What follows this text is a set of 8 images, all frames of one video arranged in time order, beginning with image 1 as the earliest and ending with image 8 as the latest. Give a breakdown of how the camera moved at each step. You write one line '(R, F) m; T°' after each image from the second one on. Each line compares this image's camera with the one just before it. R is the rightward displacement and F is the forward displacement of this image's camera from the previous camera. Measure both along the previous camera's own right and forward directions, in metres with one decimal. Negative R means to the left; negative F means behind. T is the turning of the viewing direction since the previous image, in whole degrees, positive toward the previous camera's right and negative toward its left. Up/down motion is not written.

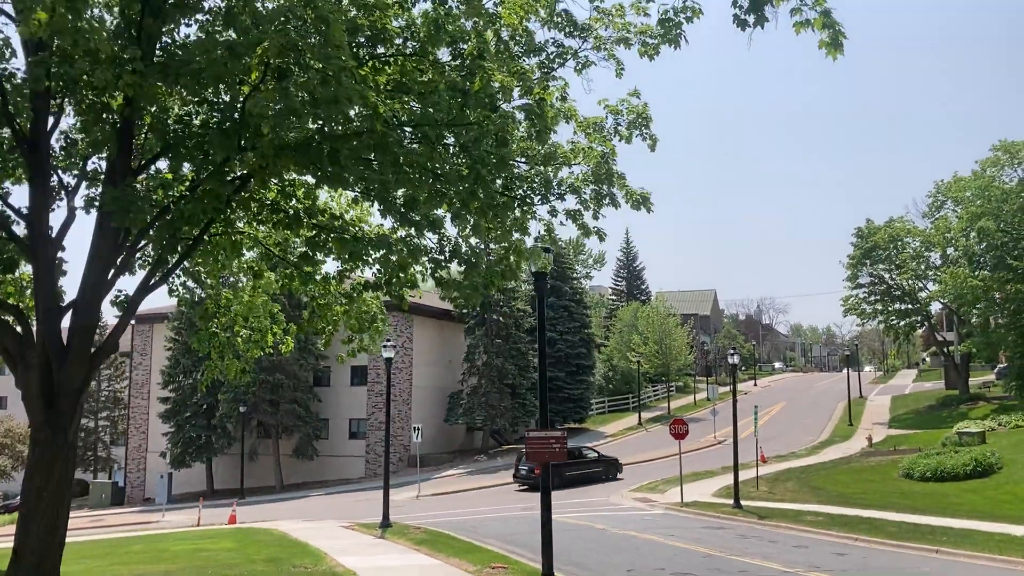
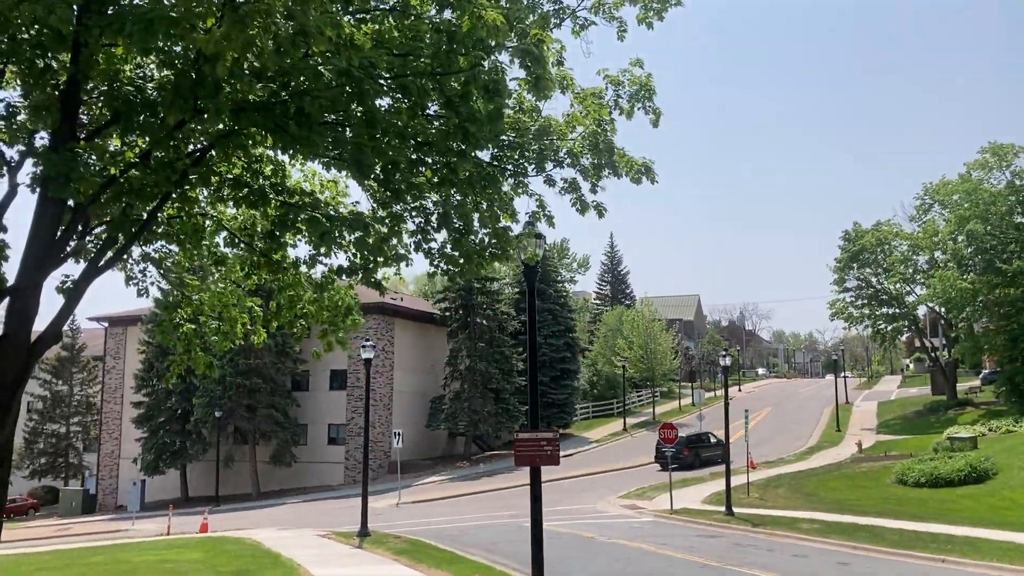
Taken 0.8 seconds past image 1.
(-0.1, +0.8) m; +1°
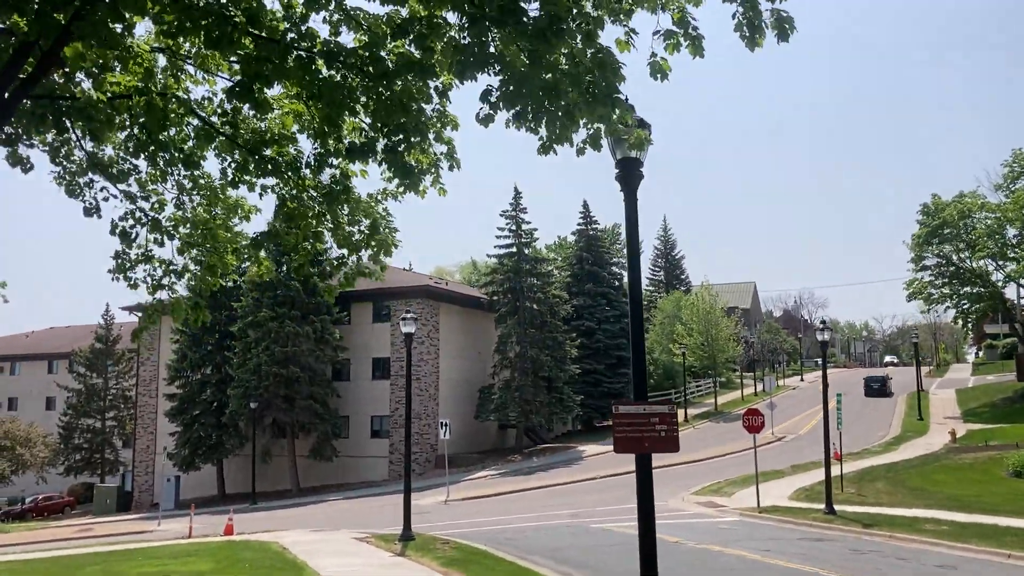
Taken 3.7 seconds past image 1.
(-0.3, +2.8) m; -3°
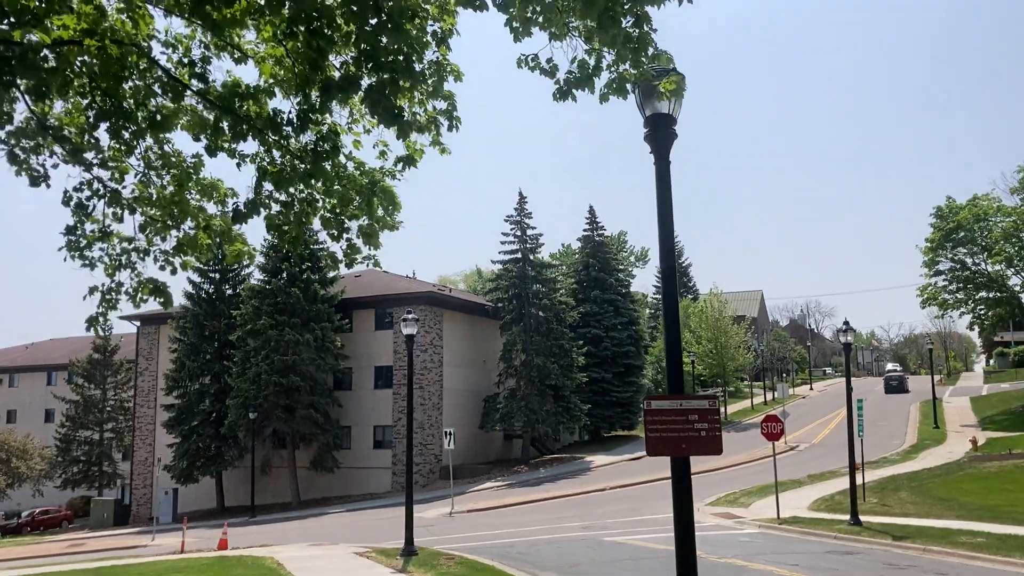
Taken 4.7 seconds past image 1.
(-0.1, +0.9) m; 0°
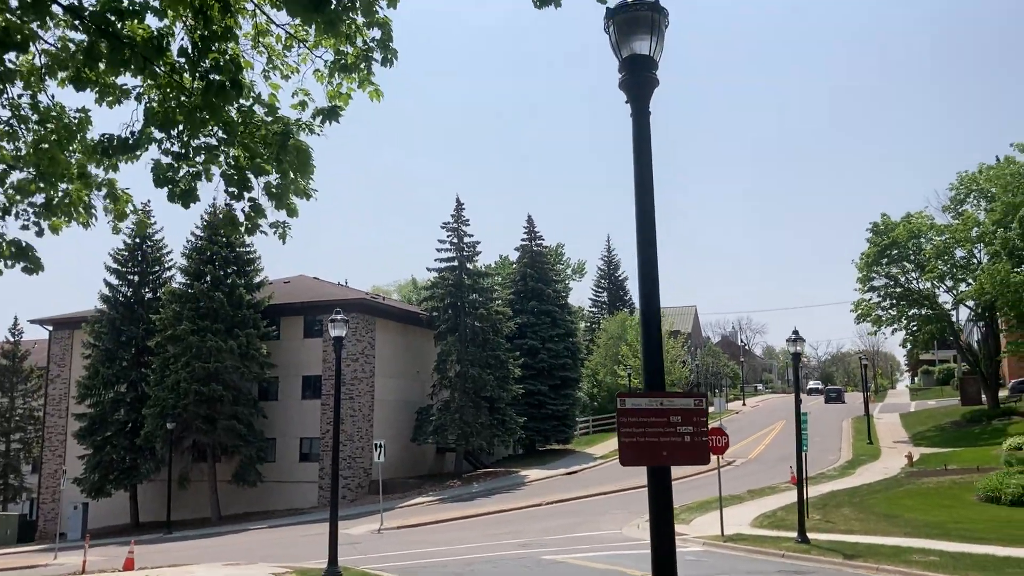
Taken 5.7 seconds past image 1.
(0.0, +1.0) m; +4°
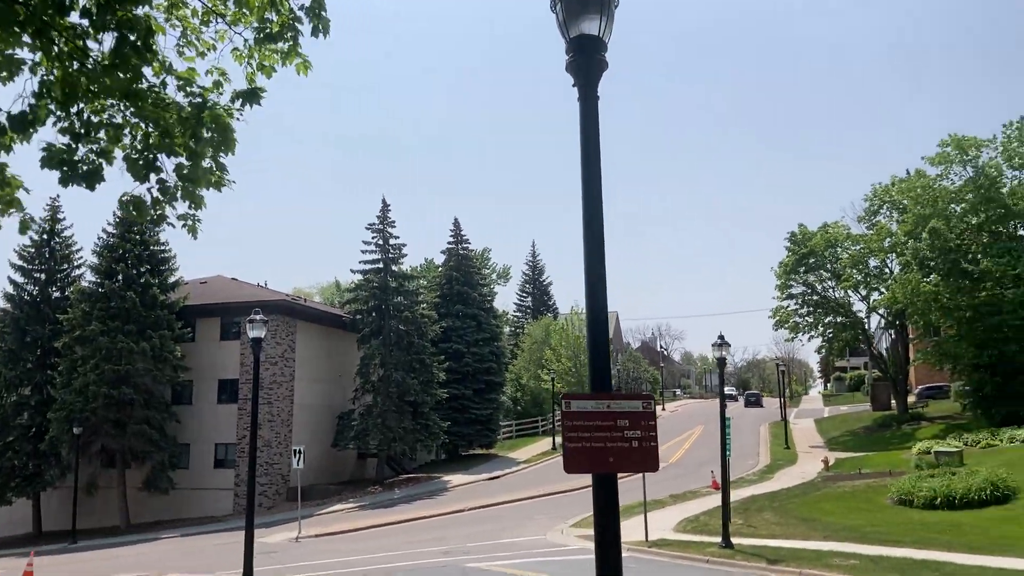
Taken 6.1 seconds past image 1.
(-0.1, +0.3) m; +5°
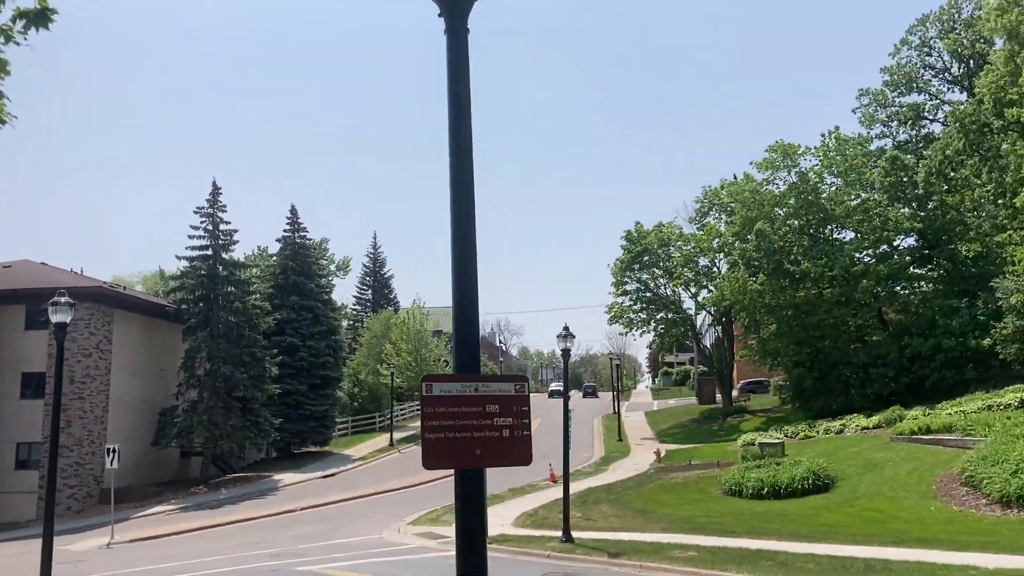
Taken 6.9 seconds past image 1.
(0.0, +0.6) m; +10°
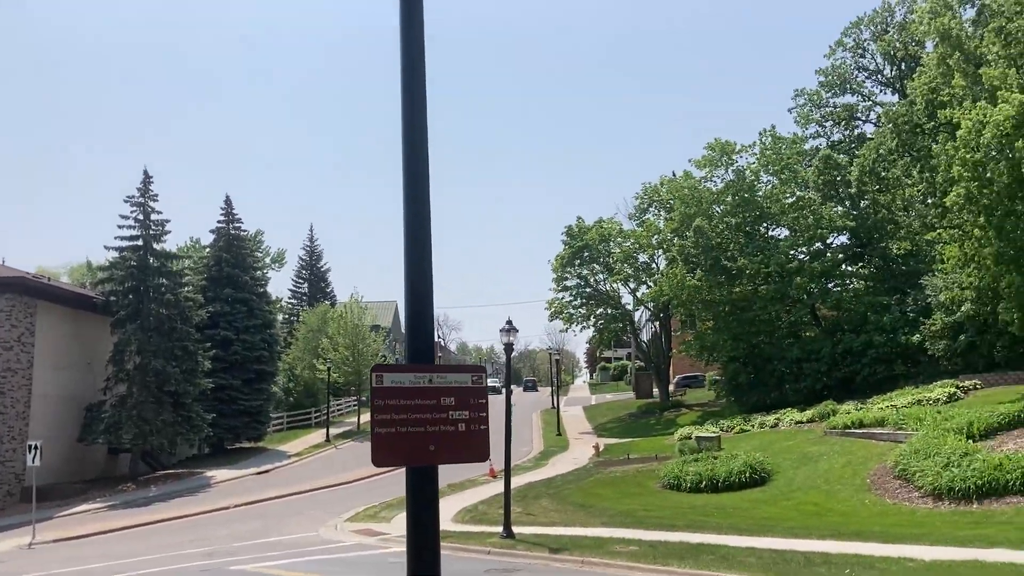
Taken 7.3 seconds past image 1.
(-0.1, +0.2) m; +4°
